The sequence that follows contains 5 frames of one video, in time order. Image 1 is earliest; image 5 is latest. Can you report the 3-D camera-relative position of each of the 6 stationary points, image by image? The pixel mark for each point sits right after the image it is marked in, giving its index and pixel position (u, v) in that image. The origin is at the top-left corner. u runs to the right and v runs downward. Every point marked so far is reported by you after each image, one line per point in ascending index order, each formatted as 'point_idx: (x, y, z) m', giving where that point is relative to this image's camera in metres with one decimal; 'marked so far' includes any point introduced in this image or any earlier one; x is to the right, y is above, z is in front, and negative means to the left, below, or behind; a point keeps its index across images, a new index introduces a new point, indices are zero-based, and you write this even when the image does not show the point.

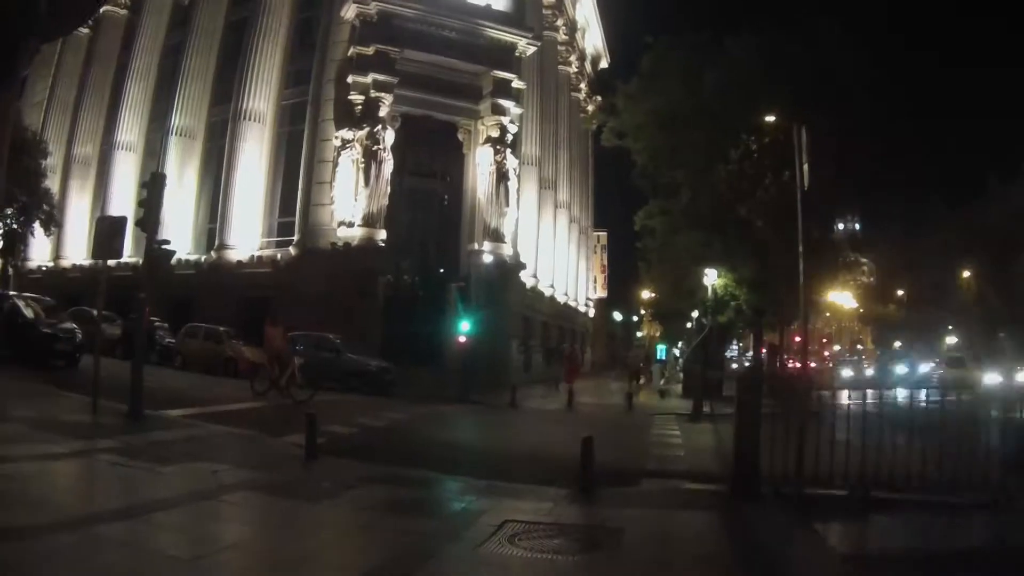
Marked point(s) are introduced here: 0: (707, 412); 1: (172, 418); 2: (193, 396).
0: (+4.4, -2.8, +19.2) m
1: (-5.0, -1.9, +12.6) m
2: (-6.5, -2.2, +17.4) m
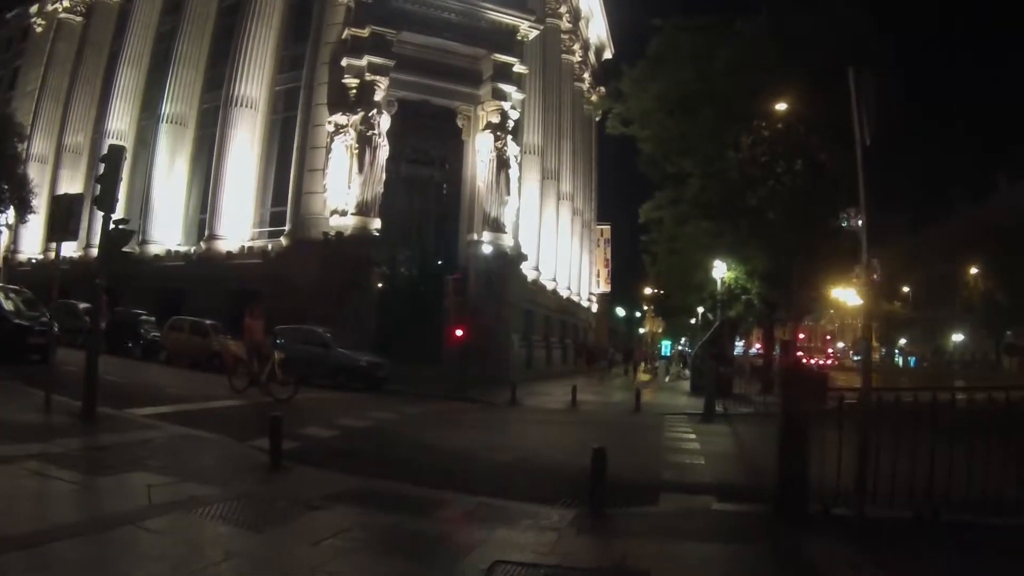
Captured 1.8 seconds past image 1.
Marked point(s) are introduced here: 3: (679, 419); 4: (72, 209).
0: (+4.4, -2.6, +18.0) m
1: (-5.1, -1.7, +11.4) m
2: (-6.5, -2.0, +16.2) m
3: (+3.2, -2.6, +16.5) m
4: (-6.0, +1.1, +11.5) m
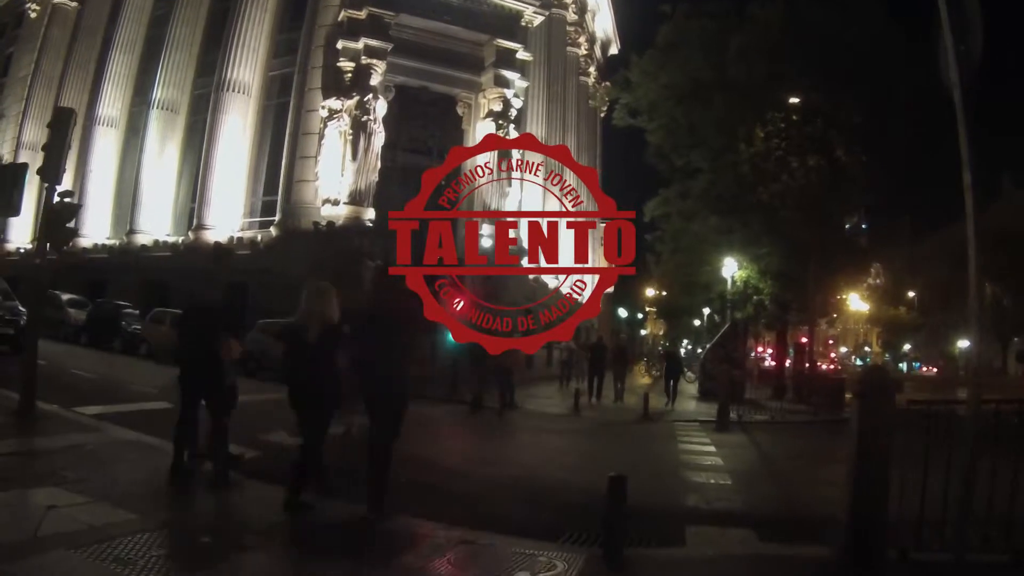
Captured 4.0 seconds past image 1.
0: (+4.4, -2.6, +16.7) m
1: (-5.1, -1.6, +10.0) m
2: (-6.6, -1.8, +14.9) m
3: (+3.2, -2.5, +15.2) m
4: (-6.0, +1.3, +10.2) m
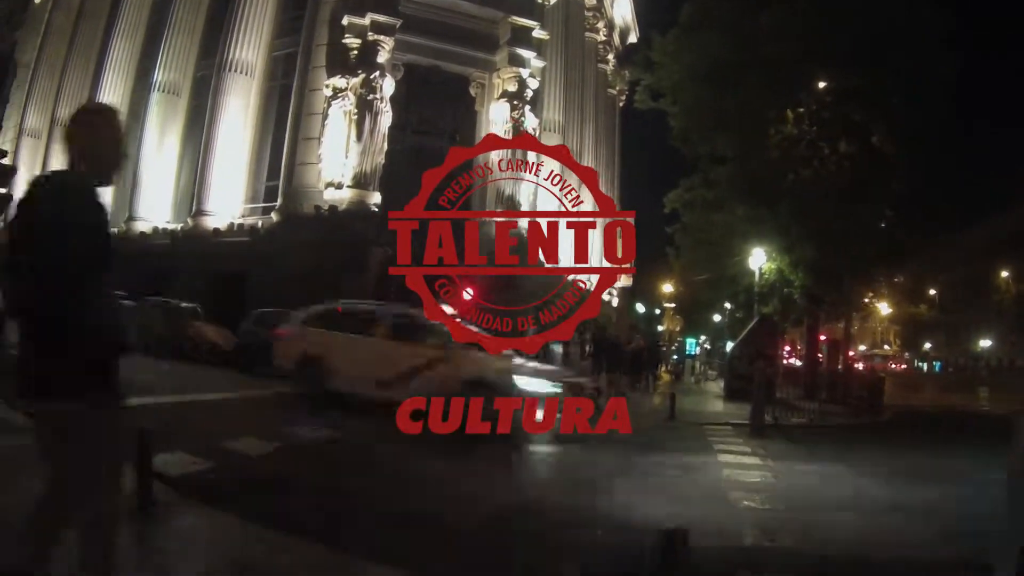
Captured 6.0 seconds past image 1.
0: (+4.6, -2.4, +15.1) m
1: (-5.0, -1.3, +8.6) m
2: (-6.4, -1.5, +13.5) m
3: (+3.4, -2.3, +13.6) m
4: (-5.8, +1.5, +8.8) m
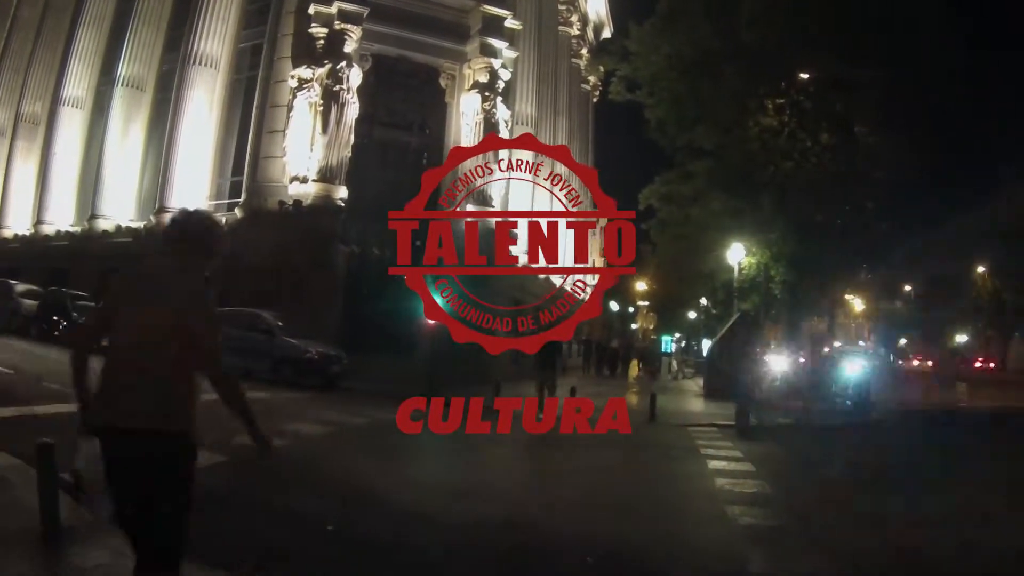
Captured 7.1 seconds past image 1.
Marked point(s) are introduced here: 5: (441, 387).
0: (+4.1, -2.3, +14.5) m
1: (-5.3, -1.3, +7.7) m
2: (-6.8, -1.5, +12.6) m
3: (+3.0, -2.2, +13.0) m
4: (-6.1, +1.5, +7.9) m
5: (-1.5, -2.2, +18.6) m
